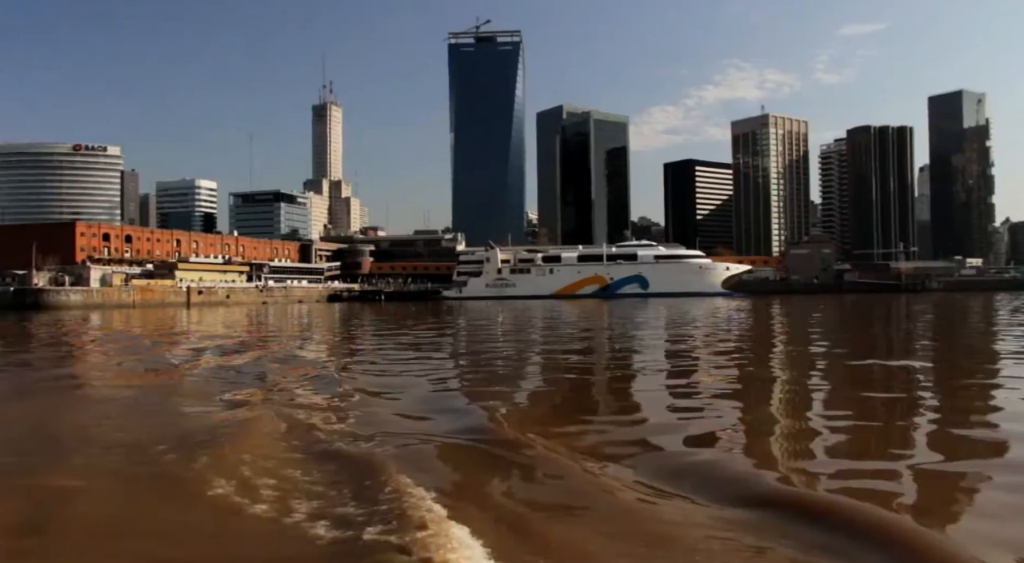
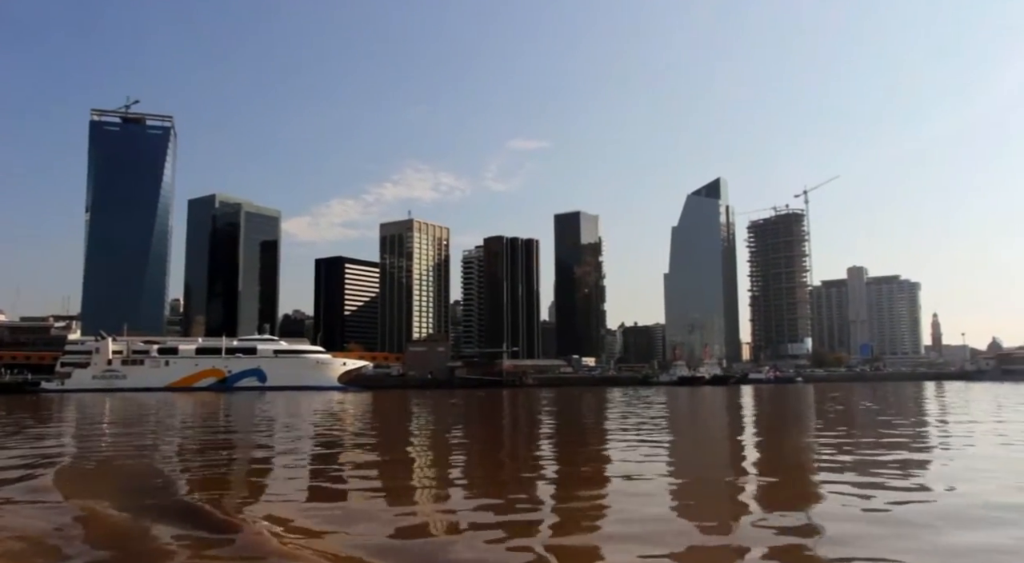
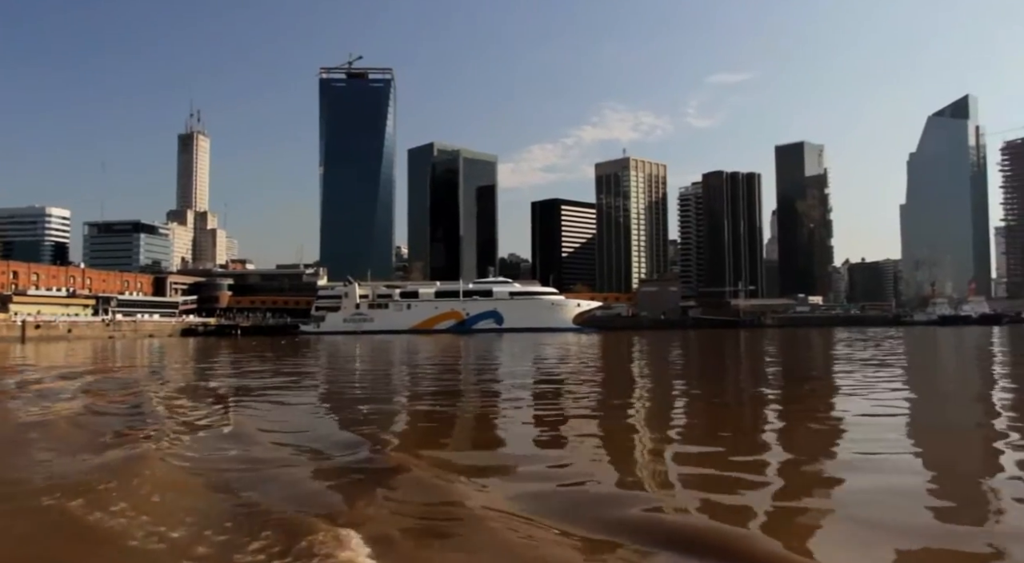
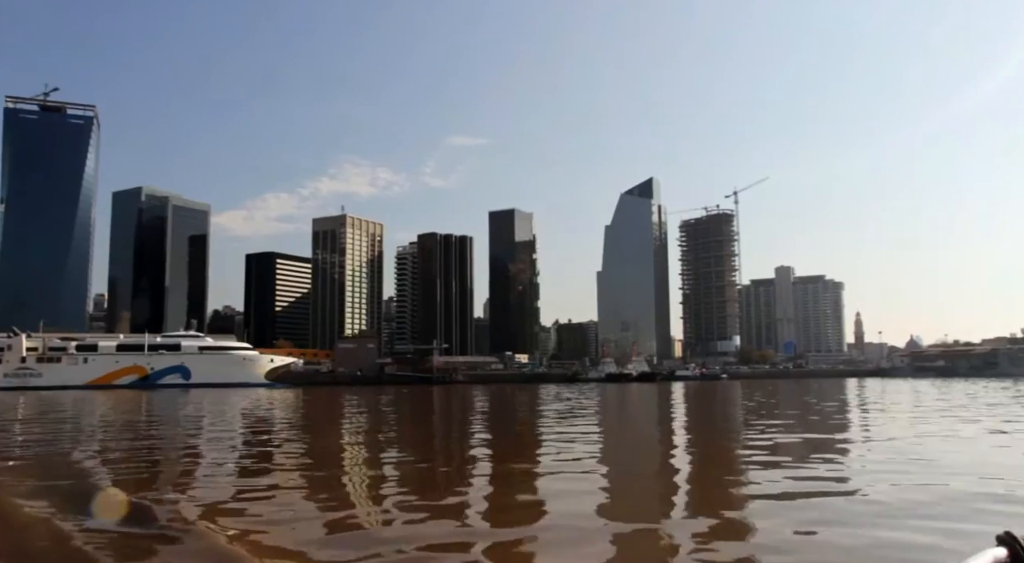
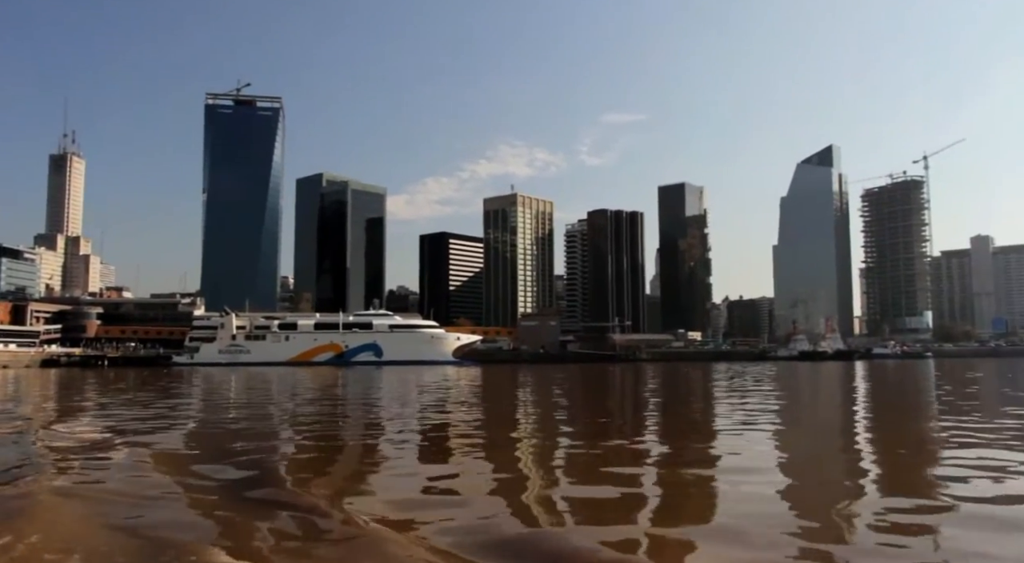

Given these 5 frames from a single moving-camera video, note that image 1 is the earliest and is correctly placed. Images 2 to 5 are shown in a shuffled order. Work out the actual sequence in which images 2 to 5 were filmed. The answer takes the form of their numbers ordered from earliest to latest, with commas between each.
3, 5, 2, 4
